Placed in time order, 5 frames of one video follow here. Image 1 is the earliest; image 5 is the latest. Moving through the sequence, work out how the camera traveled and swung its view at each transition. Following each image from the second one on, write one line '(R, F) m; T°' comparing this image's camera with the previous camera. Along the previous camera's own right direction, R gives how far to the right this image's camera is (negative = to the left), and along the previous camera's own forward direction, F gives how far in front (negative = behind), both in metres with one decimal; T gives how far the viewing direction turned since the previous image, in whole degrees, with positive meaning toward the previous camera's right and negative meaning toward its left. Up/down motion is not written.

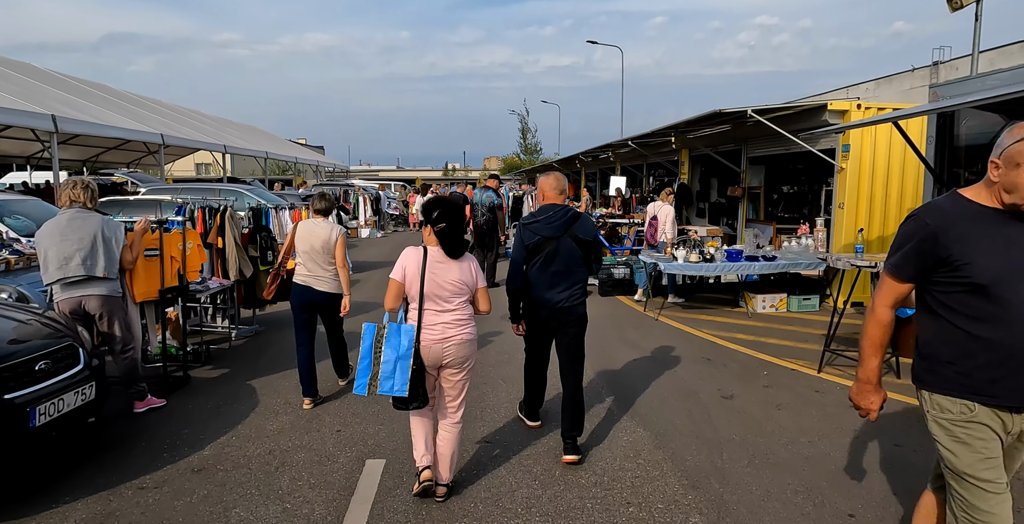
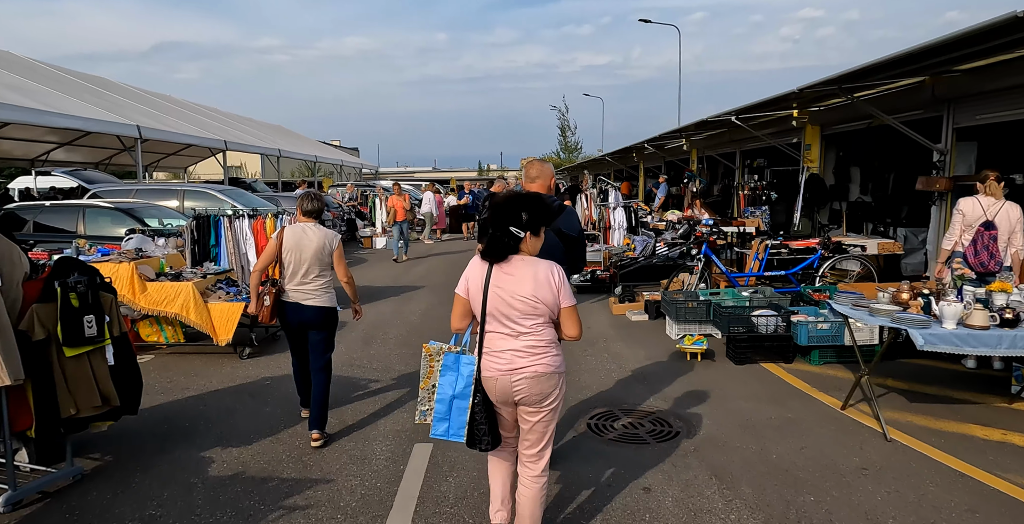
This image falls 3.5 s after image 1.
(-0.3, +4.4) m; -3°
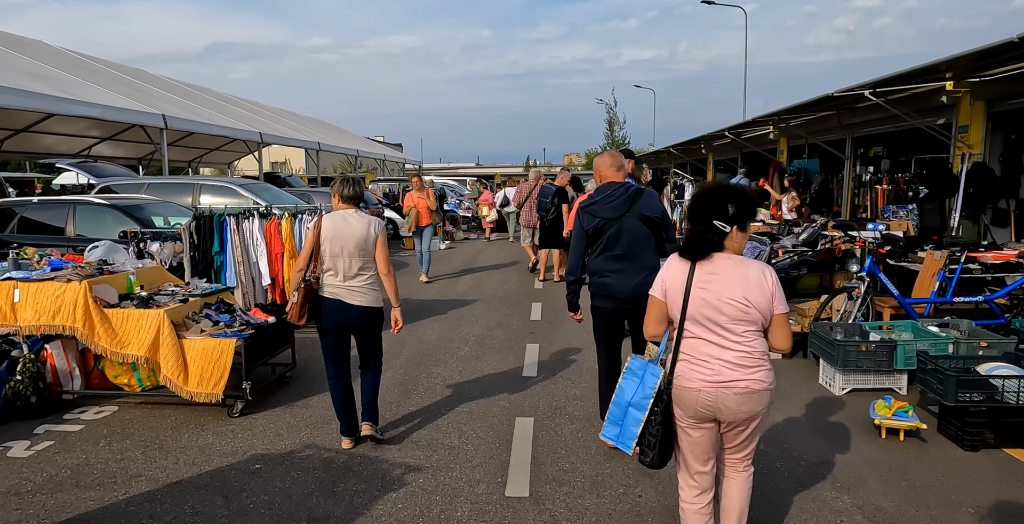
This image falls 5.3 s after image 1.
(-0.4, +2.1) m; -4°
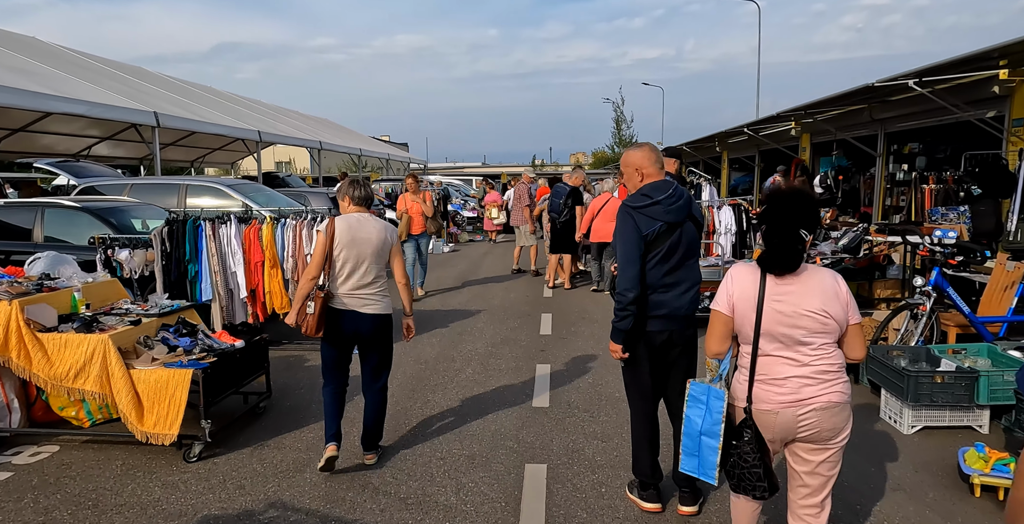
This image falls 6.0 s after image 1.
(0.0, +0.8) m; -1°
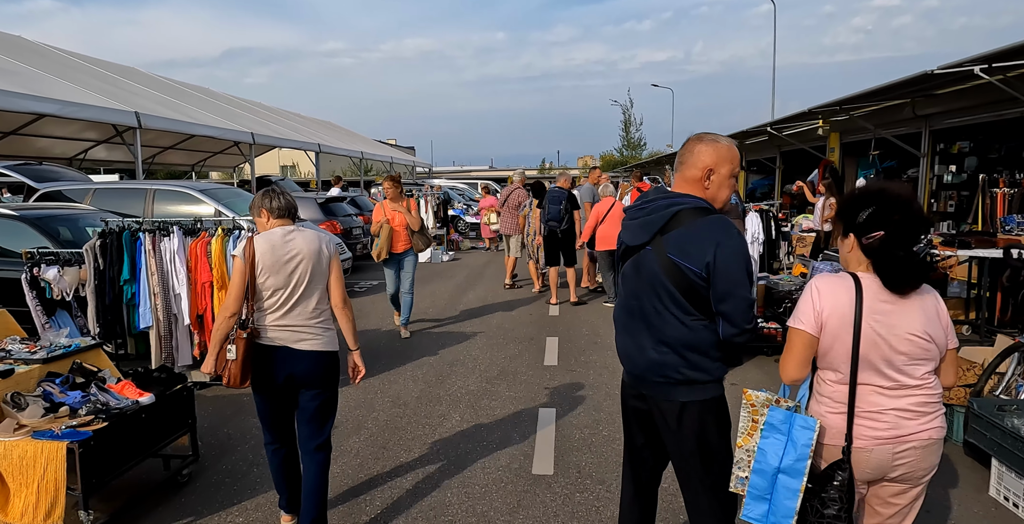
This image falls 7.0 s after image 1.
(+0.1, +1.1) m; -1°
